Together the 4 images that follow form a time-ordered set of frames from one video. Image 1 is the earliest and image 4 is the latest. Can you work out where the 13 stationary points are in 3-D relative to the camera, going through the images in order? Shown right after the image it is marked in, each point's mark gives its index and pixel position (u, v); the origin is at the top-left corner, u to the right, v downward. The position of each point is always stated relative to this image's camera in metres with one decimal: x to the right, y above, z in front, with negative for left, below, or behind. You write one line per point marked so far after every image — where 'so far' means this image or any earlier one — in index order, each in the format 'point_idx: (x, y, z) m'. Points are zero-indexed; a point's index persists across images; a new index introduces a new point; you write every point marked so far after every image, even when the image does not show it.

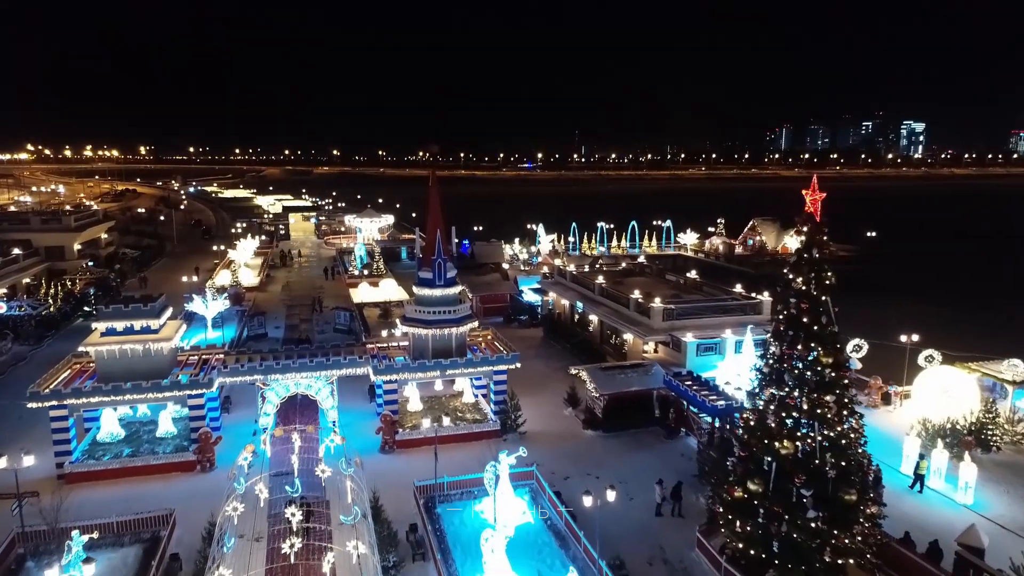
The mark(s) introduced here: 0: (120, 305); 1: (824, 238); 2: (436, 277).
0: (-8.0, -0.3, +14.6) m
1: (+4.4, +0.7, +10.1) m
2: (-1.7, +0.2, +16.3) m
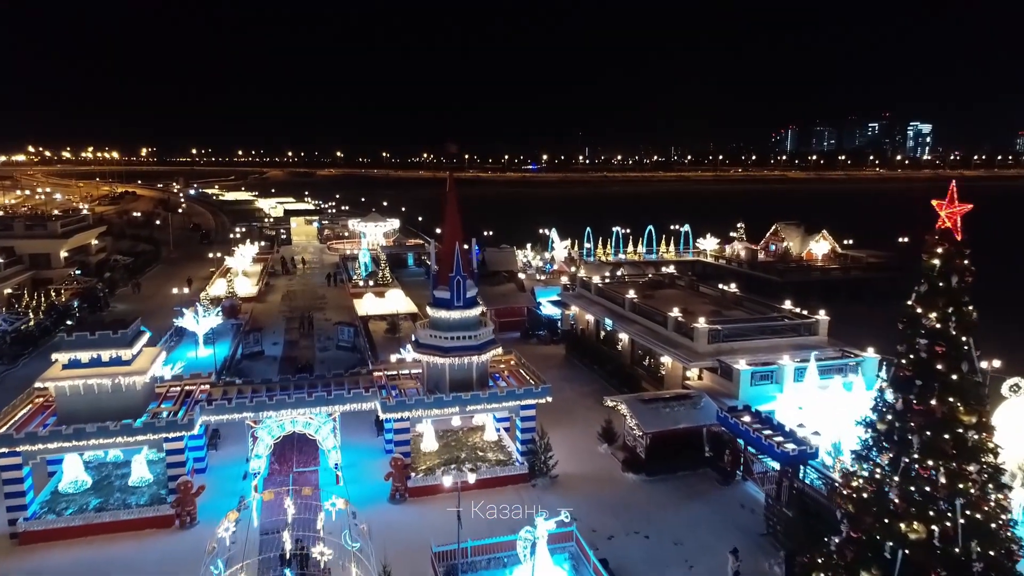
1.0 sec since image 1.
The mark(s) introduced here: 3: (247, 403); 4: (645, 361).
0: (-7.4, -0.8, +12.4) m
1: (+5.0, +0.3, +7.8) m
2: (-1.1, -0.2, +14.1) m
3: (-4.9, -2.1, +13.3) m
4: (+3.7, -2.1, +20.0) m
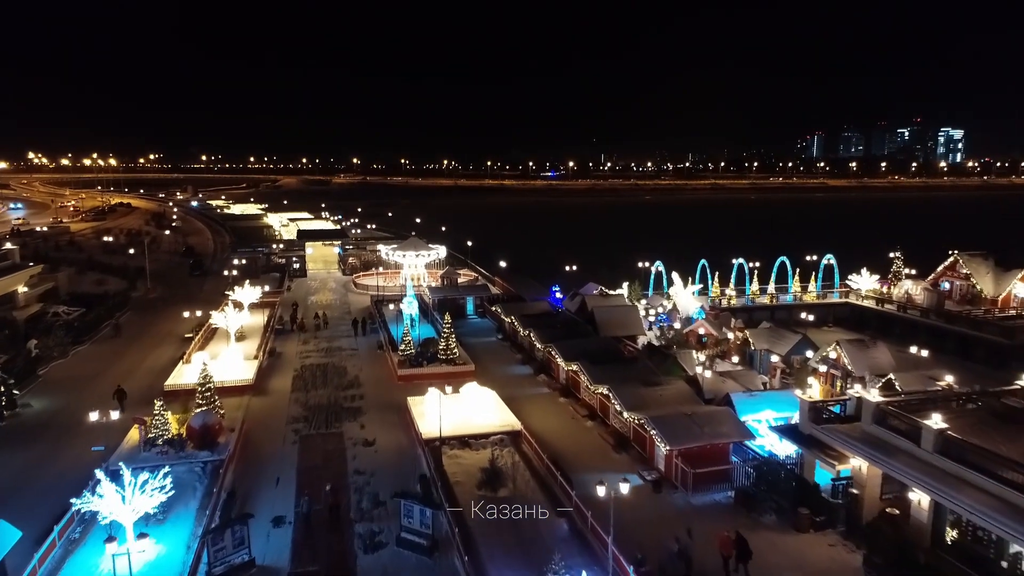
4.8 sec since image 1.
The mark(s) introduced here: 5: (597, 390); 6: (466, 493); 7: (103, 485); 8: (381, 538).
0: (-3.7, -3.0, +0.7) m
1: (+8.6, -1.9, -4.1) m
2: (+2.6, -2.4, +2.3) m
3: (-1.2, -4.4, +1.5) m
4: (+7.6, -4.4, +8.1) m
5: (+2.1, -2.5, +17.8) m
6: (-0.9, -4.0, +14.0) m
7: (-6.8, -3.2, +11.8) m
8: (-2.3, -4.3, +12.4) m
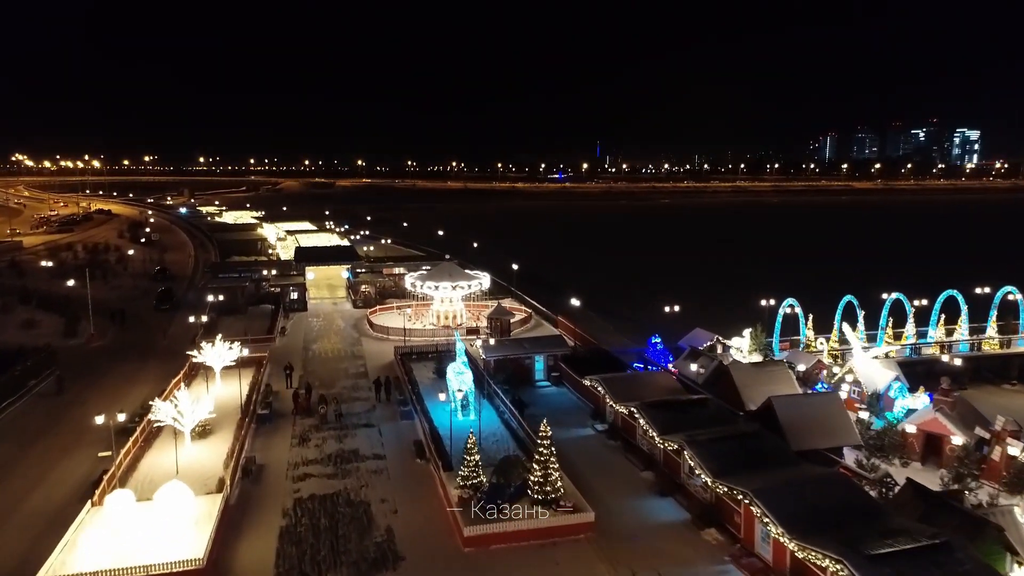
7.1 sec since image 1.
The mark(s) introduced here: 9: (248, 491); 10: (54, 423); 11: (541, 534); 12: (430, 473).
0: (-1.1, -4.6, -8.7) m
1: (+11.2, -3.5, -13.5) m
2: (+5.2, -4.0, -7.2) m
3: (+1.4, -6.0, -7.9) m
4: (+10.1, -6.0, -1.4) m
5: (+4.7, -4.1, +8.4) m
6: (+1.8, -5.6, +4.6) m
7: (-4.2, -4.8, +2.4) m
8: (+0.3, -5.9, +3.0) m
9: (-5.3, -4.1, +14.4) m
10: (-11.5, -3.5, +18.0) m
11: (+0.5, -4.4, +12.6) m
12: (-1.7, -4.0, +15.1) m
